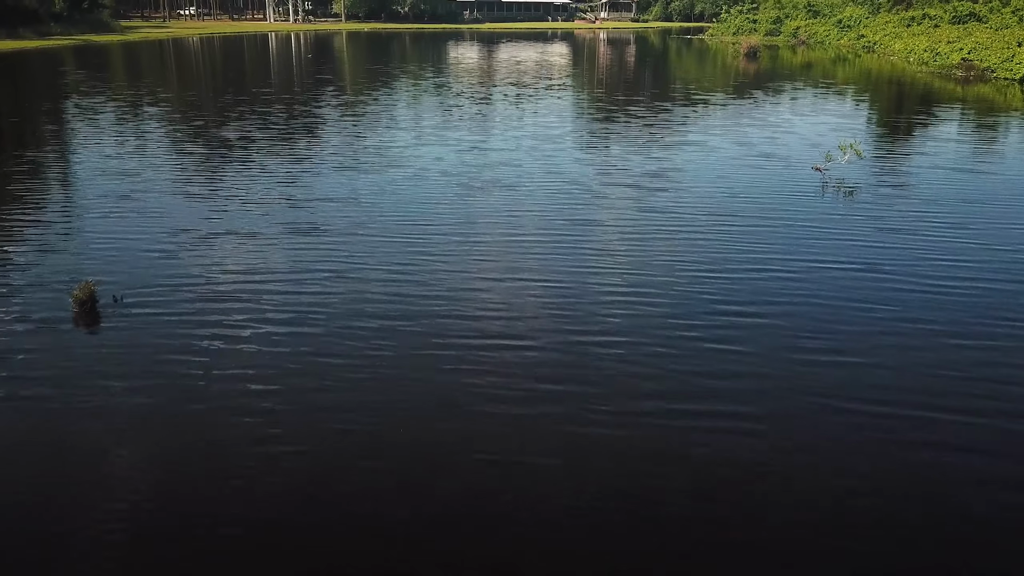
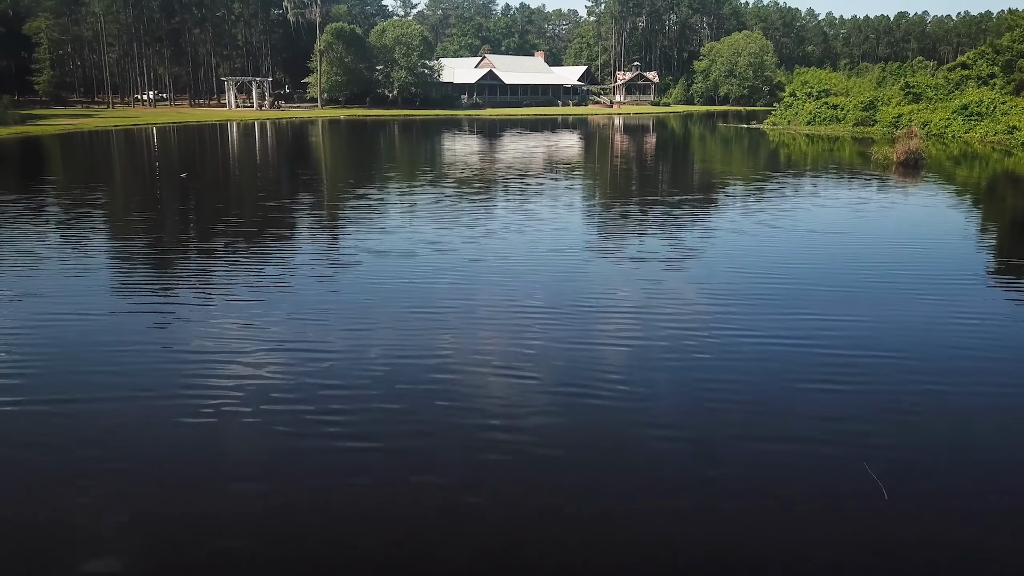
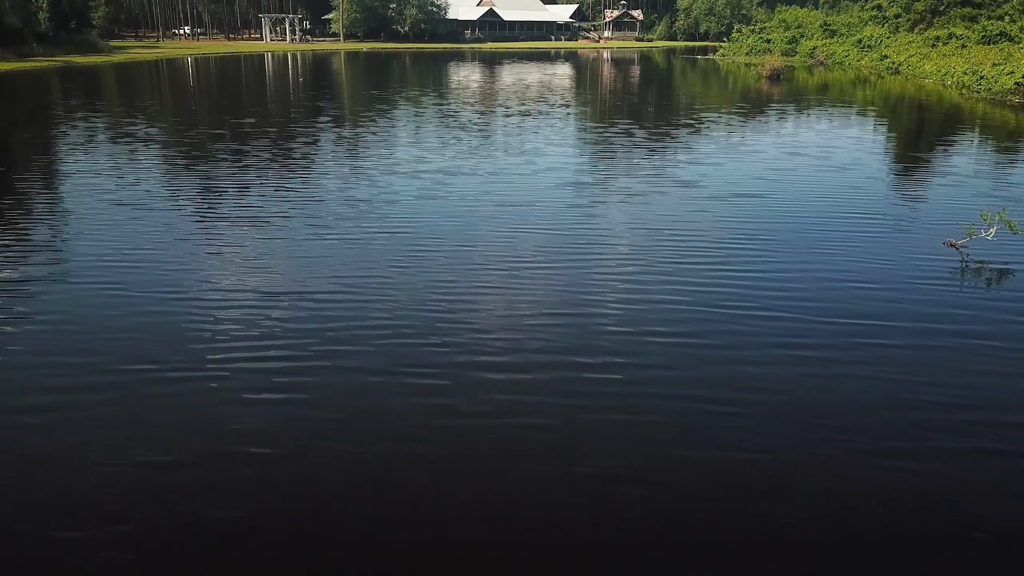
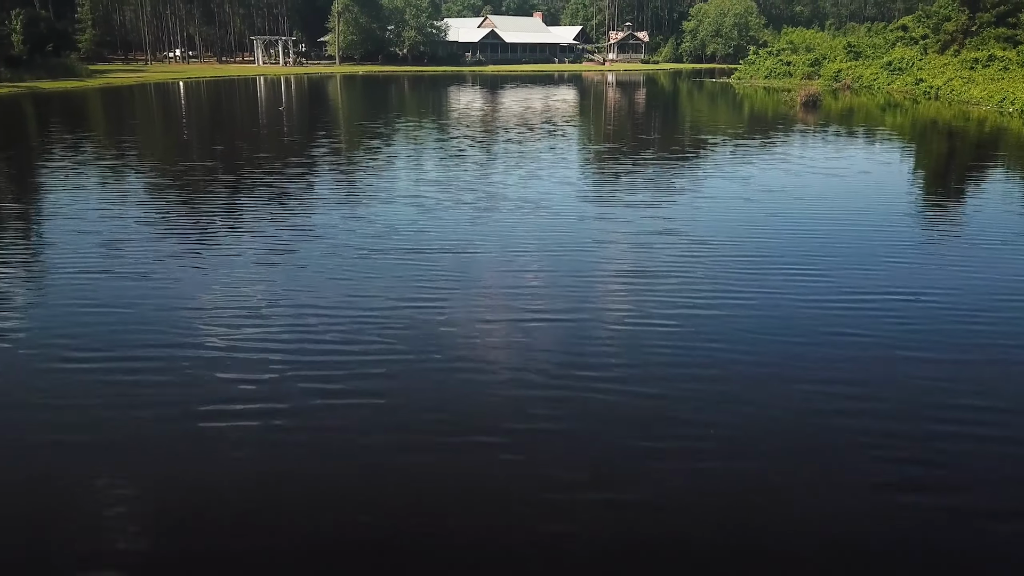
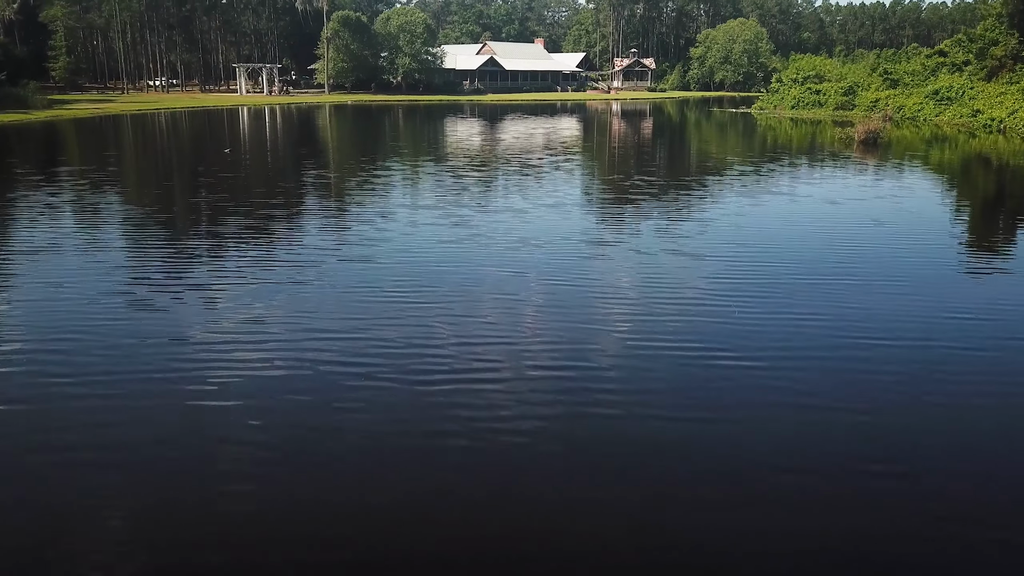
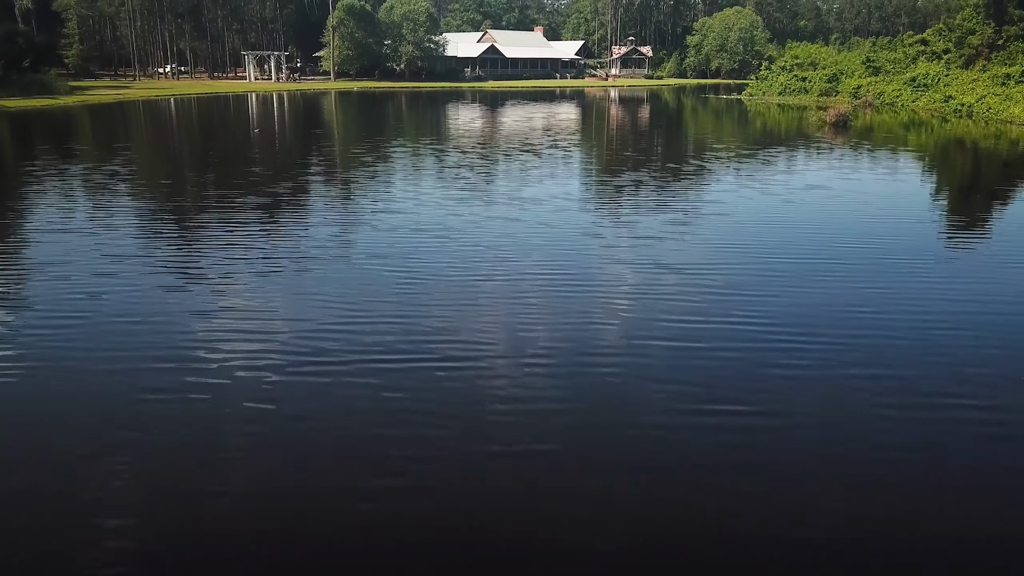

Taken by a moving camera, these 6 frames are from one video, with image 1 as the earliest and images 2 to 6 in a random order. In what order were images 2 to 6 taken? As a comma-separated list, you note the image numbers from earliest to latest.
3, 4, 6, 5, 2
